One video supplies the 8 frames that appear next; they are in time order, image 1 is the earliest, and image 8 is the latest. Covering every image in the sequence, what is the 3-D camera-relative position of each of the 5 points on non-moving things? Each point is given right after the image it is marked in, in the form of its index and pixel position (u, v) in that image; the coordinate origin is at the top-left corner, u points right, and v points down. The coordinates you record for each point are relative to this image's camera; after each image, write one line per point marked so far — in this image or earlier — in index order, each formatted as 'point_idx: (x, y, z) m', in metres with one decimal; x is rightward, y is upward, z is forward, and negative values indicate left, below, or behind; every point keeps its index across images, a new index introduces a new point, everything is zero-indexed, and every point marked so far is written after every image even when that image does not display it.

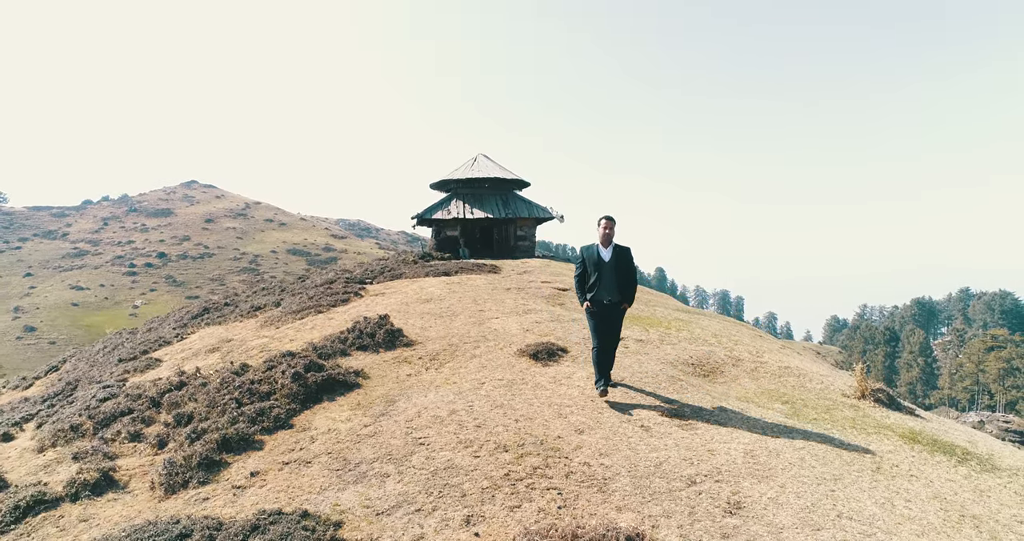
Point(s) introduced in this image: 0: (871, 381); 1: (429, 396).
0: (+10.7, -3.2, +13.1) m
1: (-2.1, -3.2, +11.8) m
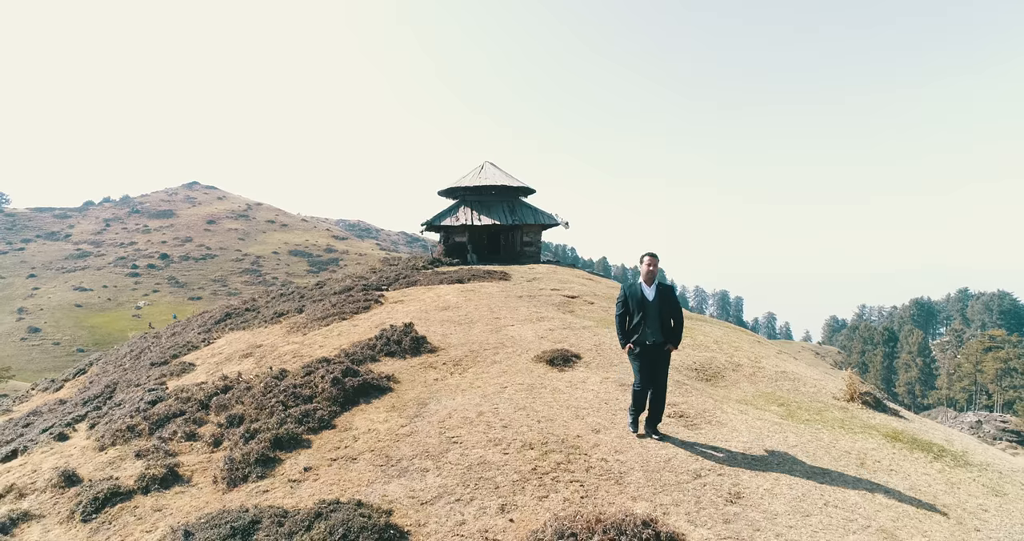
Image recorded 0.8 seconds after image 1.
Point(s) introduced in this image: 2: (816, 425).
0: (+11.2, -3.6, +14.3) m
1: (-1.5, -3.6, +13.0) m
2: (+8.1, -4.1, +12.0) m
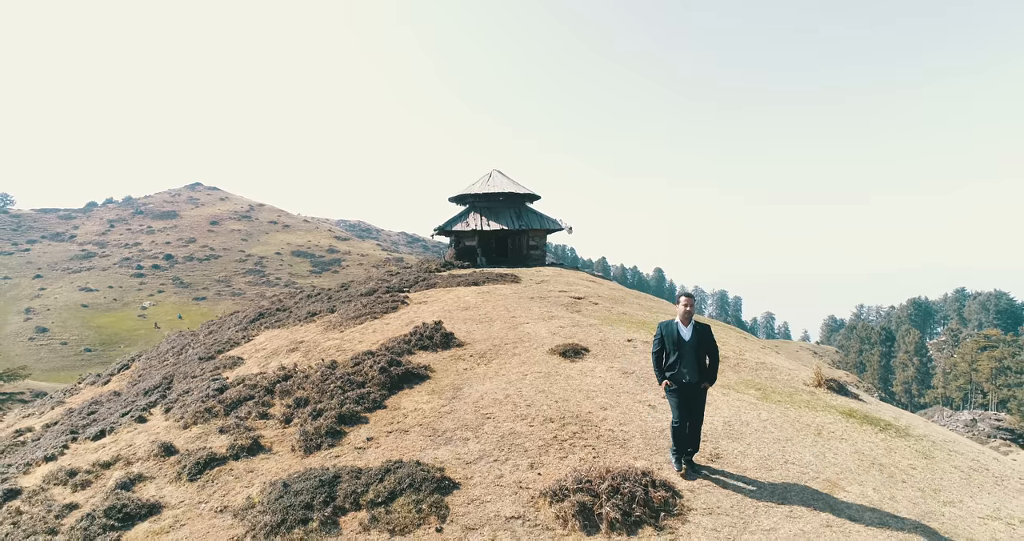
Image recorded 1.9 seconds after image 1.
0: (+11.9, -3.8, +16.7) m
1: (-0.8, -3.8, +15.4) m
2: (+8.8, -4.3, +14.4) m
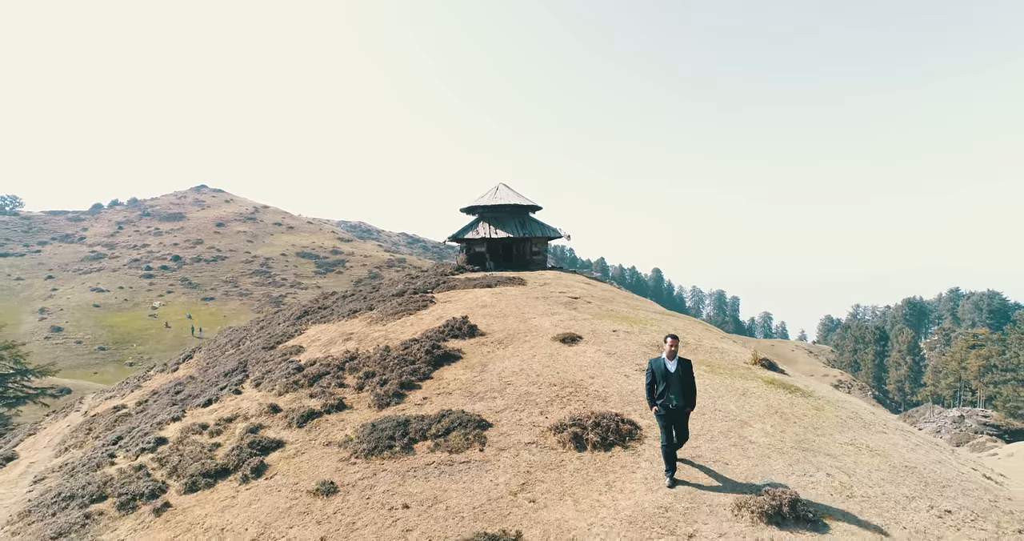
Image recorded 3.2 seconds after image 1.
0: (+12.5, -4.2, +21.9) m
1: (-0.3, -4.2, +20.6) m
2: (+9.4, -4.6, +19.6) m
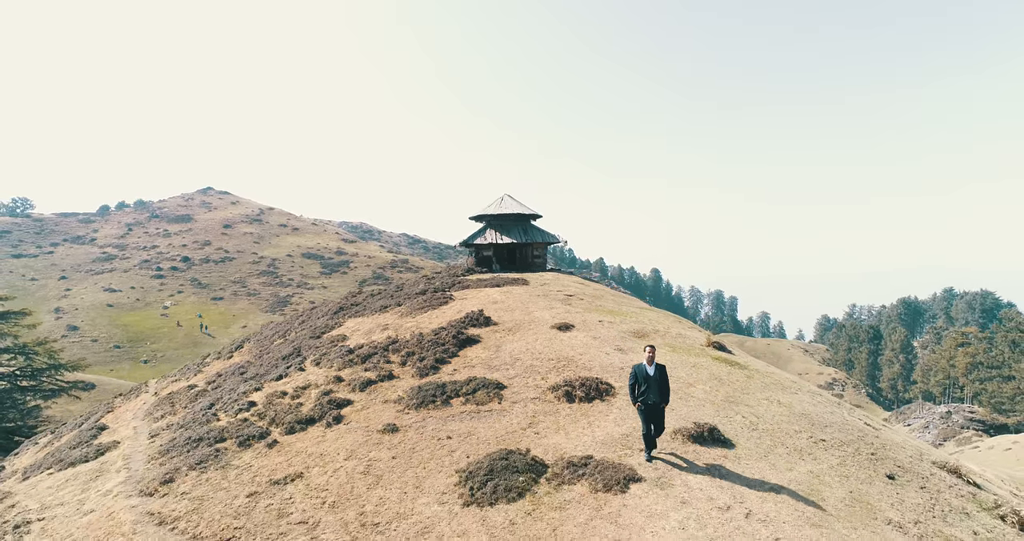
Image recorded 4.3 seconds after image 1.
0: (+13.0, -4.3, +27.9) m
1: (+0.2, -4.3, +26.5) m
2: (+9.9, -4.8, +25.6) m
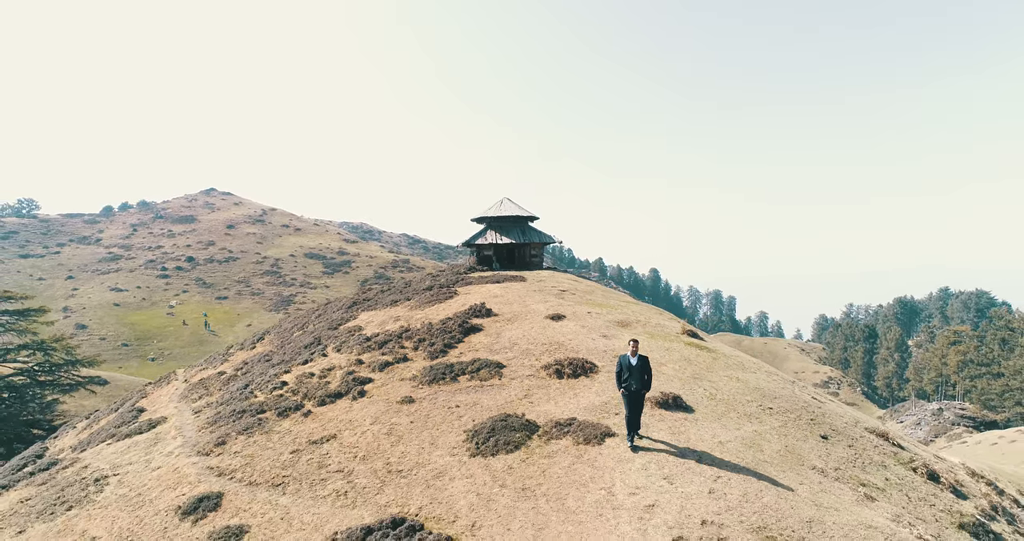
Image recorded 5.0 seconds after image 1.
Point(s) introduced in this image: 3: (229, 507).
0: (+12.9, -4.1, +31.7) m
1: (+0.1, -4.1, +30.3) m
2: (+9.8, -4.5, +29.3) m
3: (-12.3, -10.3, +19.2) m
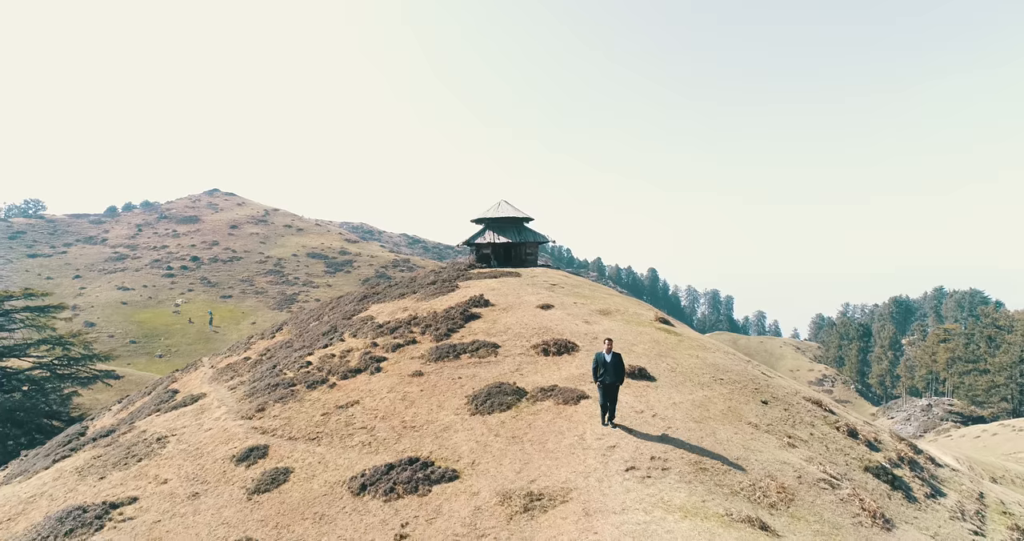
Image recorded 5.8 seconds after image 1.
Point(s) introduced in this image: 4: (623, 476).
0: (+12.5, -3.7, +36.1) m
1: (-0.3, -3.7, +34.7) m
2: (+9.4, -4.2, +33.8) m
3: (-12.7, -9.9, +23.6) m
4: (+4.7, -8.7, +18.7) m
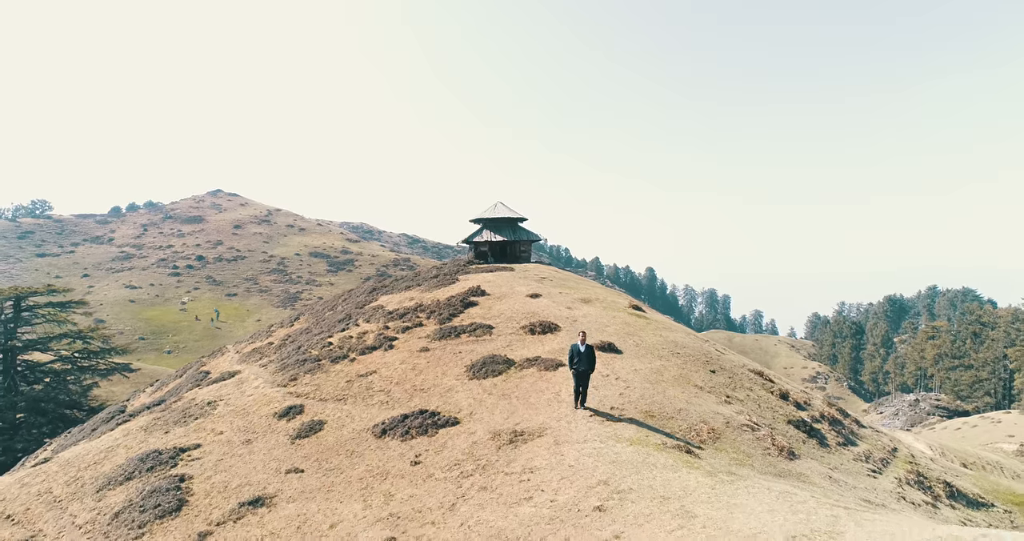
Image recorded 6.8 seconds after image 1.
0: (+11.8, -3.1, +41.5) m
1: (-1.0, -3.1, +40.1) m
2: (+8.7, -3.6, +39.2) m
3: (-13.4, -9.3, +29.0) m
4: (+4.1, -8.1, +24.1) m
